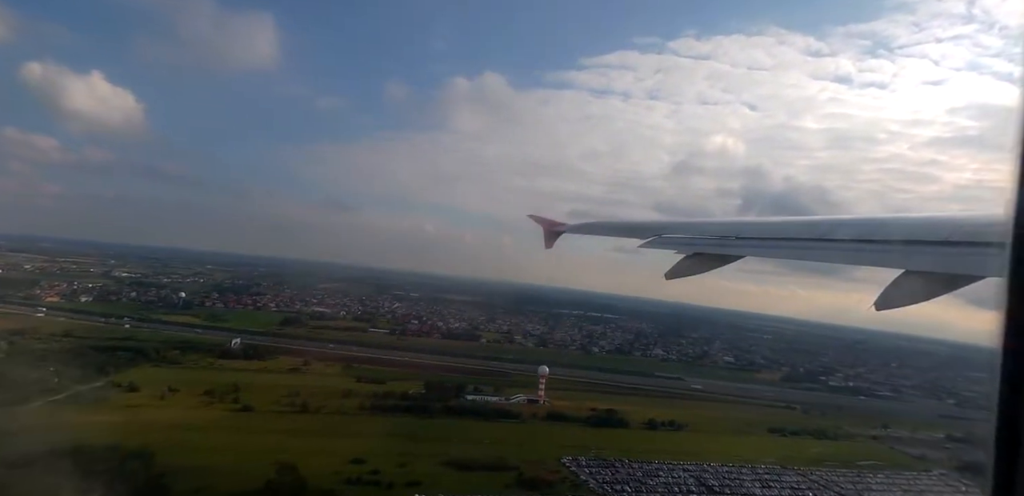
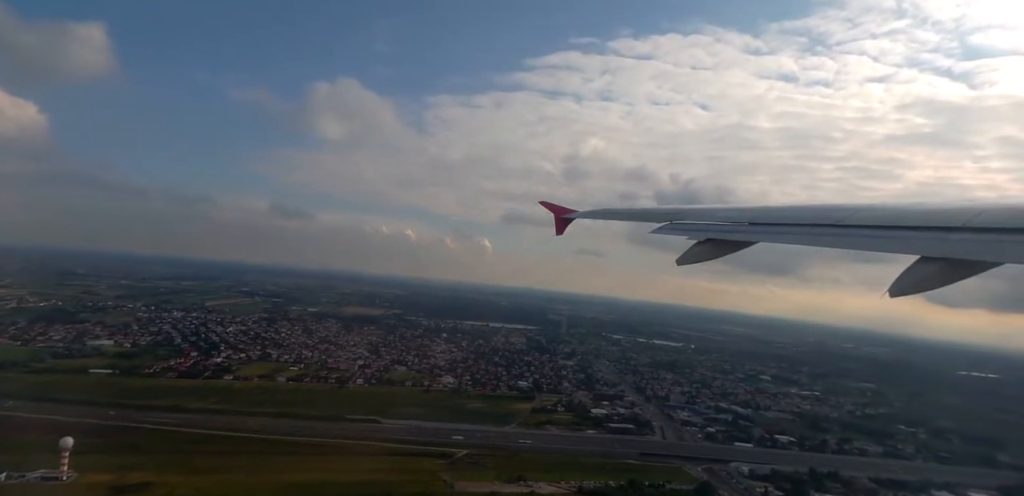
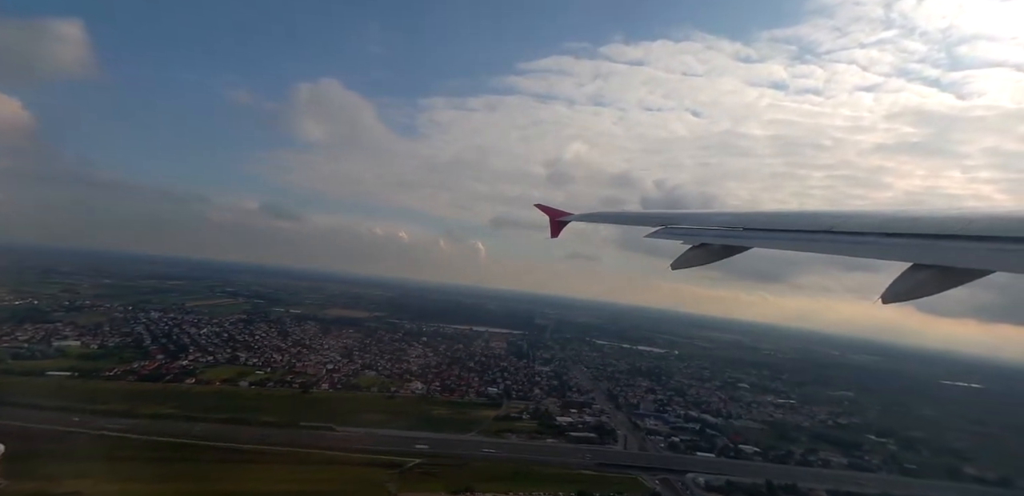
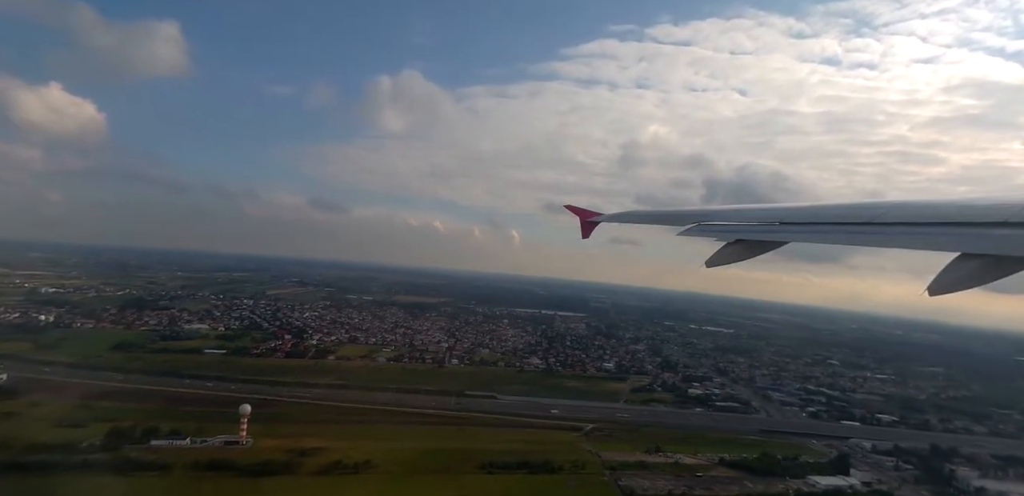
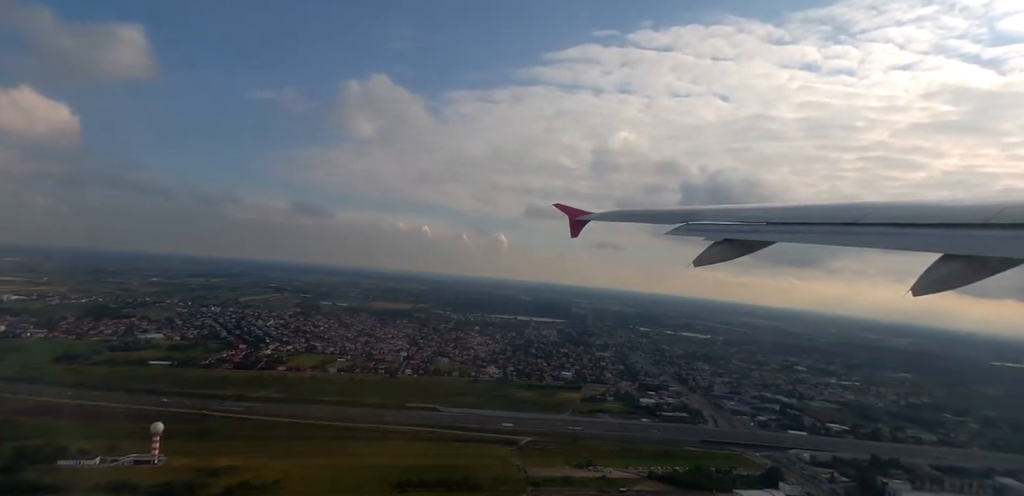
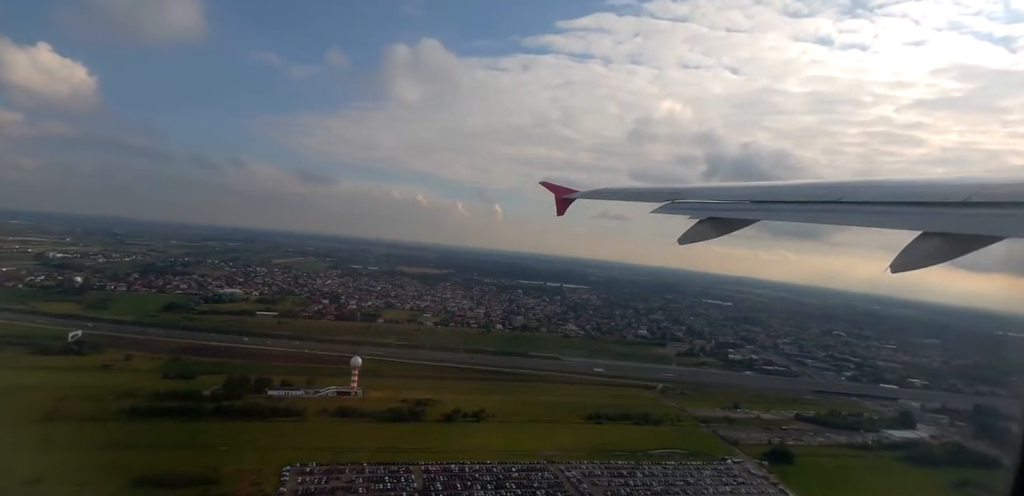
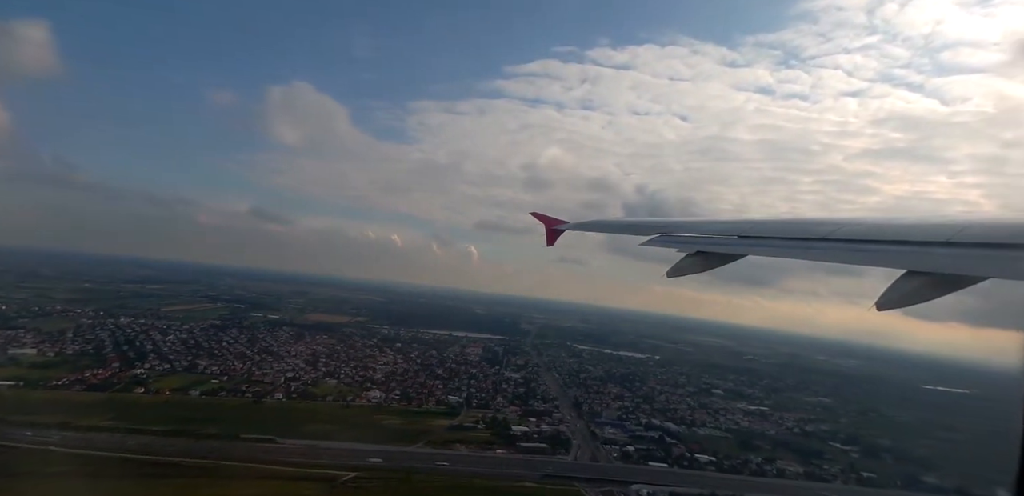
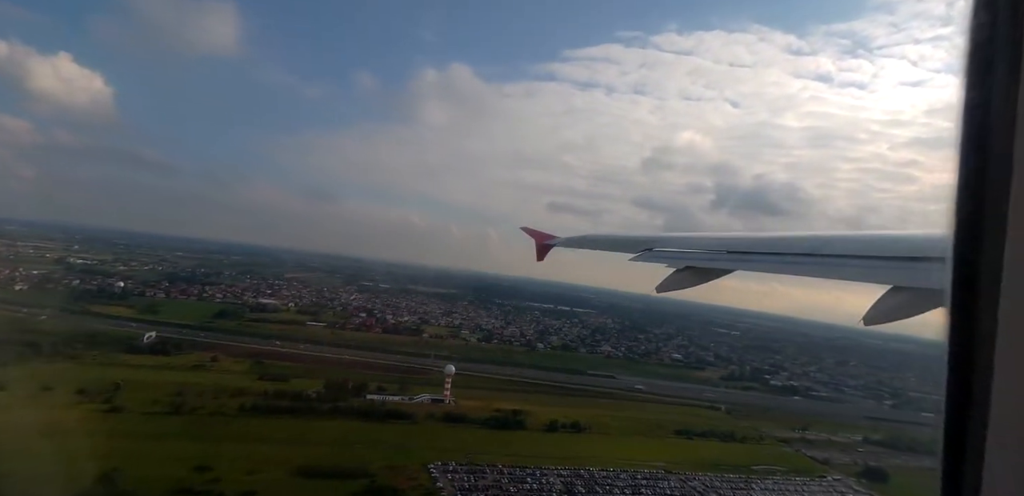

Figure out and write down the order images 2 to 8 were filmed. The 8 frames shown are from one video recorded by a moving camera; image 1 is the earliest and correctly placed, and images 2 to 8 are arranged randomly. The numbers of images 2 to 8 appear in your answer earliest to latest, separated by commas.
8, 6, 4, 5, 2, 3, 7
